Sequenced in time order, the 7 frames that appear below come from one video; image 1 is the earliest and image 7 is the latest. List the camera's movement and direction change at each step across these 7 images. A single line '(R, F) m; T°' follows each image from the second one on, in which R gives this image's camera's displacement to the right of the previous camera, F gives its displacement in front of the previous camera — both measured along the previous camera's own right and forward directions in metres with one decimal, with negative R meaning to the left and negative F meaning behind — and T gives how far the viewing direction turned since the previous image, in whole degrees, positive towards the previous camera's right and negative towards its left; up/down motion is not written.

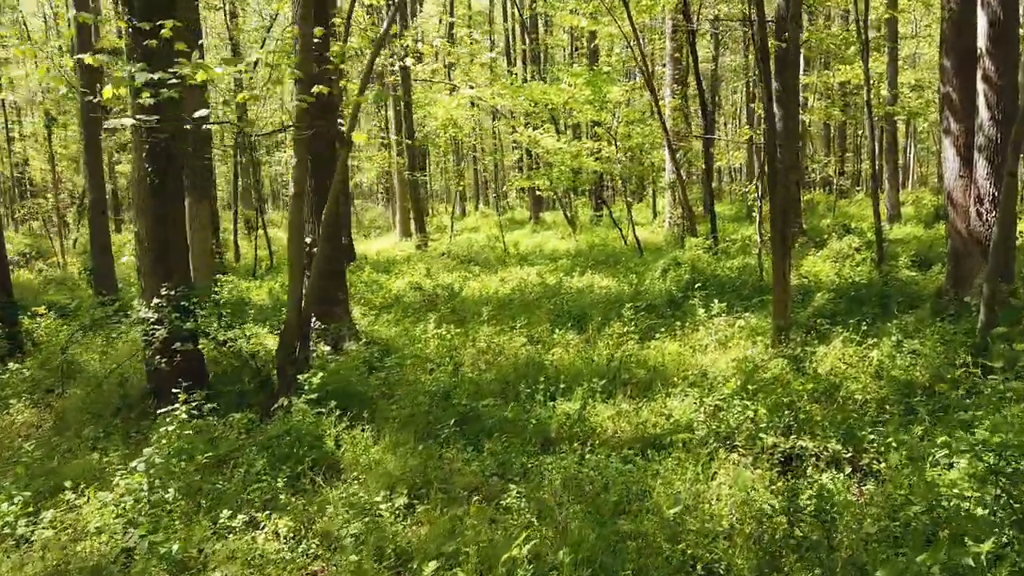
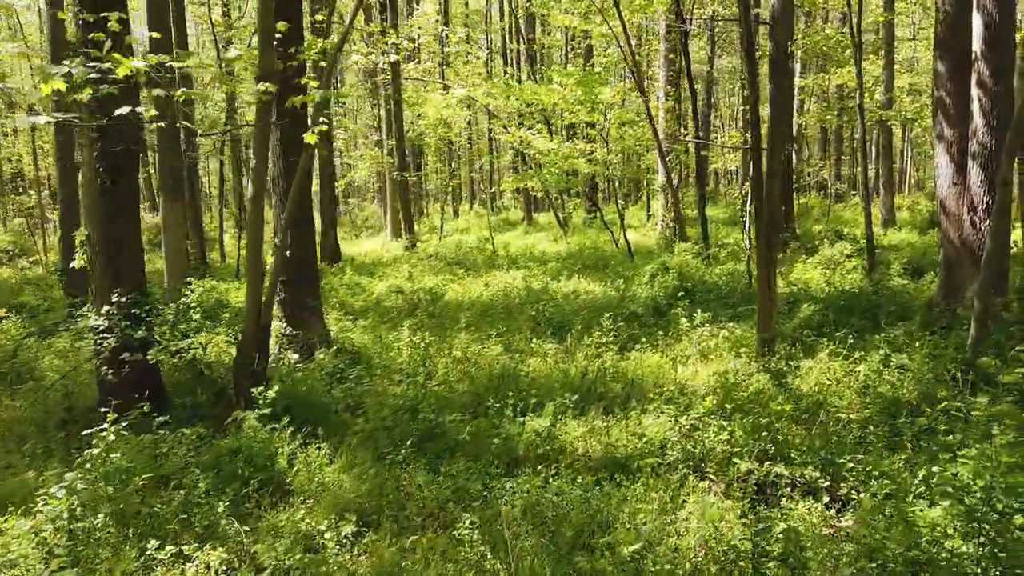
(+0.3, +0.4) m; 0°
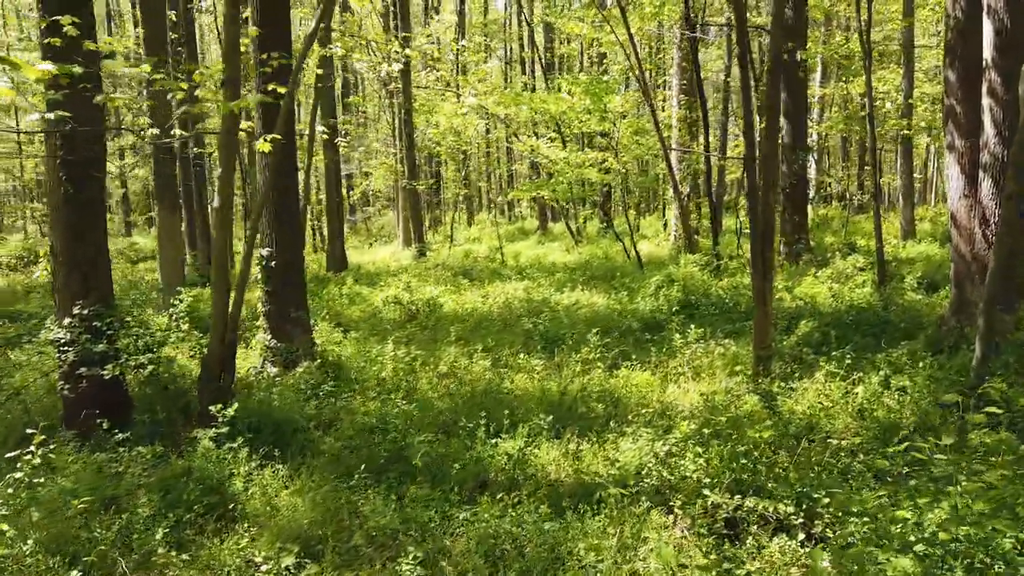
(+0.4, +0.3) m; -2°
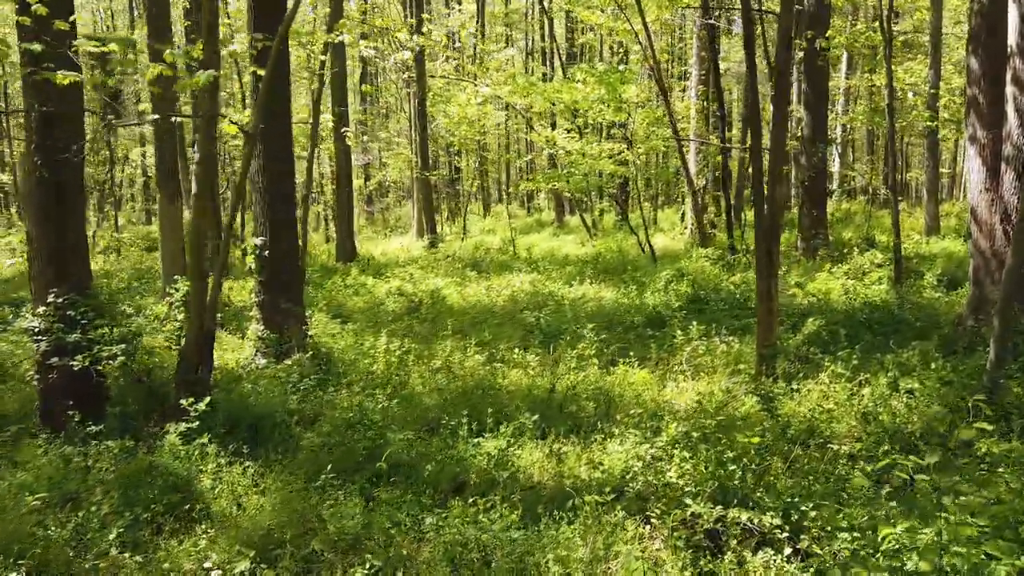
(+0.3, +0.3) m; -2°
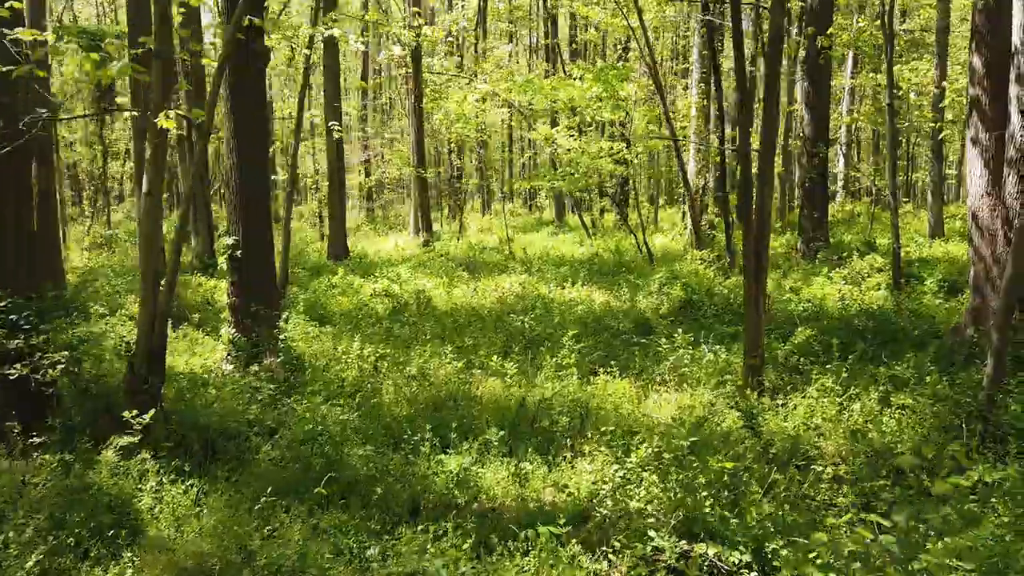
(+0.3, +0.4) m; 0°
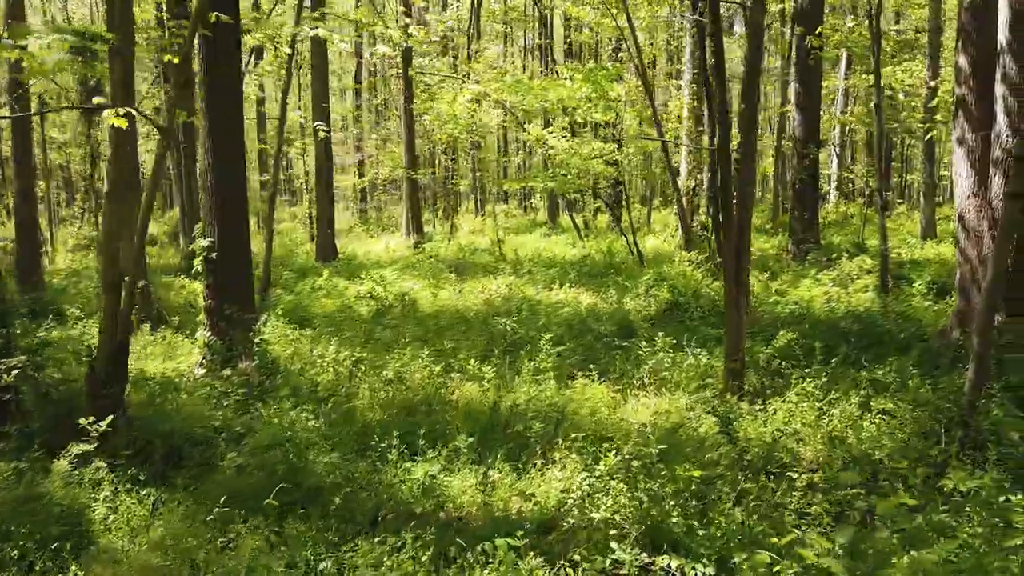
(+0.2, +0.1) m; 0°
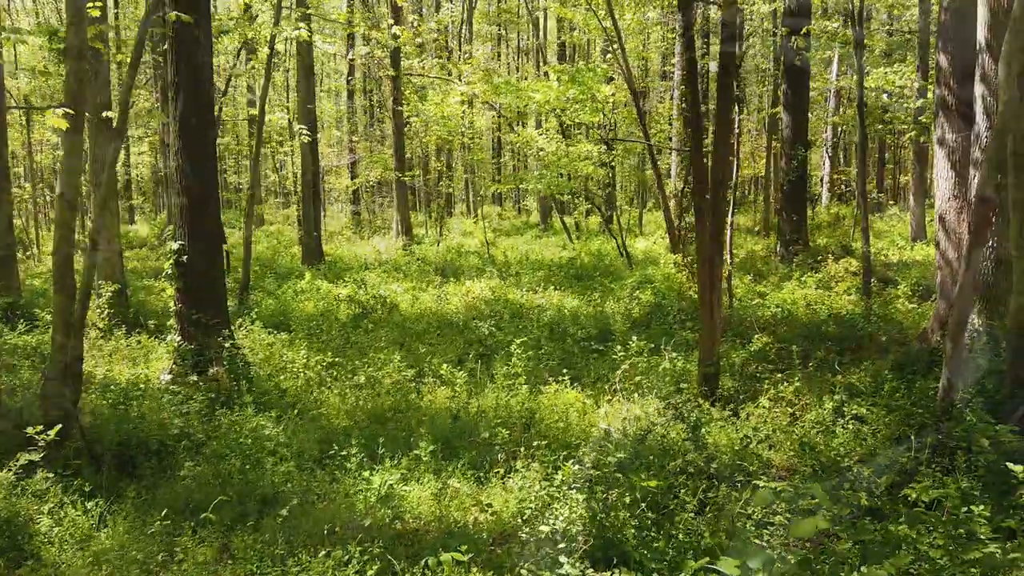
(+0.3, +0.1) m; 0°
